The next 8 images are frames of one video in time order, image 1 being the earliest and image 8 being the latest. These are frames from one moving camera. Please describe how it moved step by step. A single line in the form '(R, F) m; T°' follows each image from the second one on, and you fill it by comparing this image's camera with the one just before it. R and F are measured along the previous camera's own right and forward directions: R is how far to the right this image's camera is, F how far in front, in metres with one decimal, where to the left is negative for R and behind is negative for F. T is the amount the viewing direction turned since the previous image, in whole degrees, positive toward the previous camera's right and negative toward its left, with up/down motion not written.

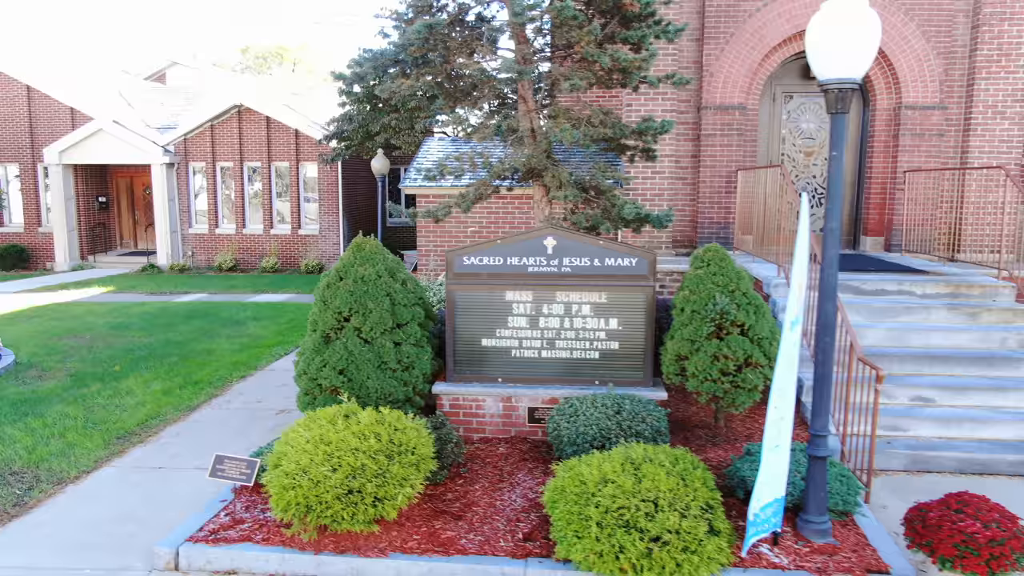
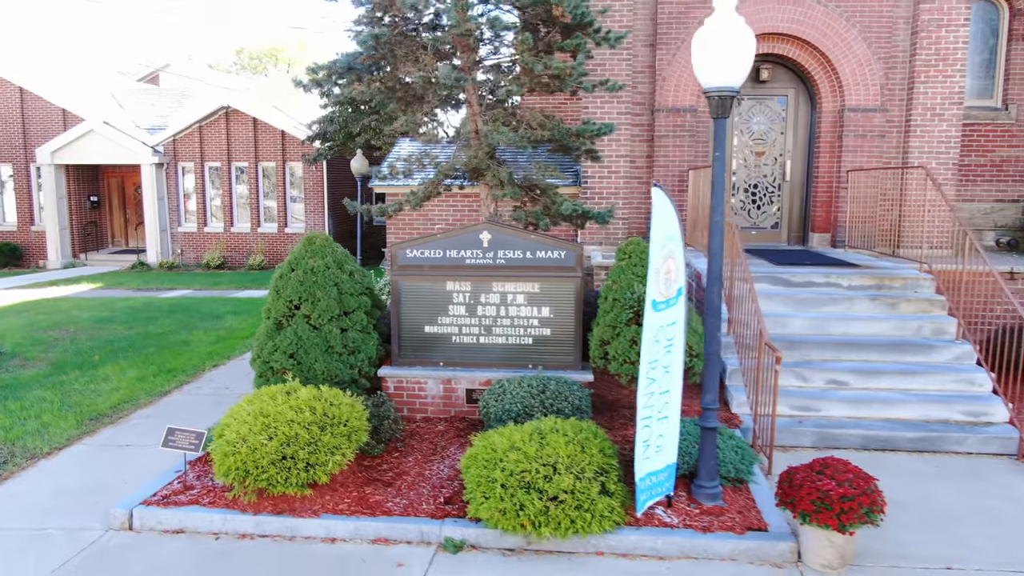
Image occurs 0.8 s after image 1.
(+0.7, -0.5) m; 0°
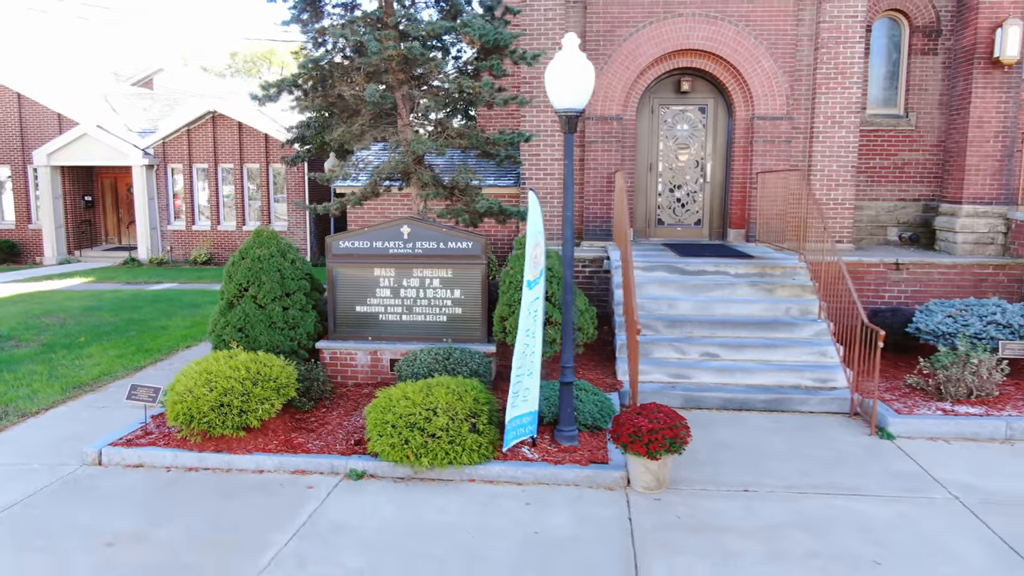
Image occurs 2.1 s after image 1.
(+1.1, -1.1) m; 0°
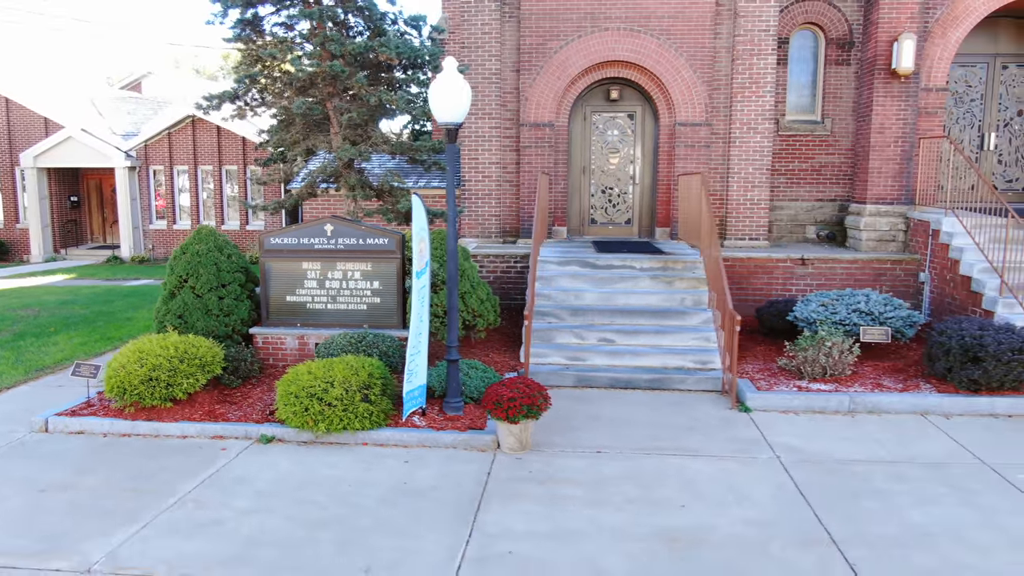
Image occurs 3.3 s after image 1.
(+1.3, -0.9) m; 0°
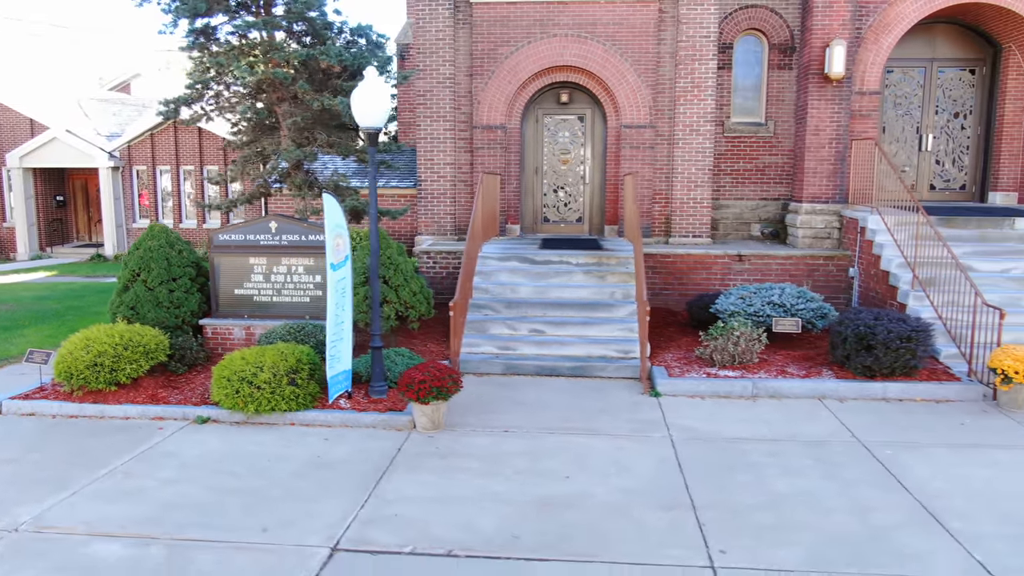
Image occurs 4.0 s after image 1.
(+1.0, -0.5) m; 0°
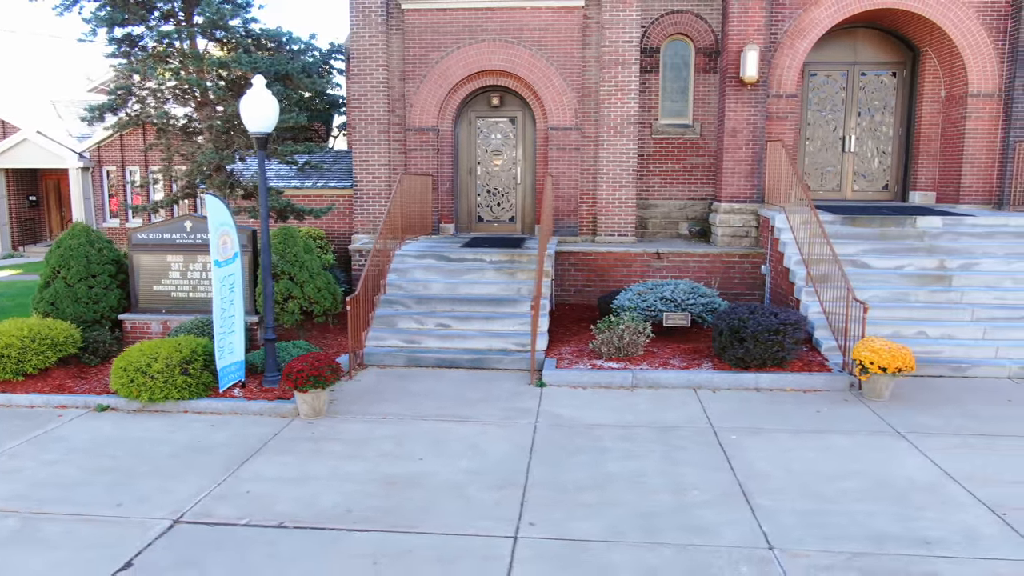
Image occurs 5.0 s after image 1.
(+1.6, -0.4) m; 0°
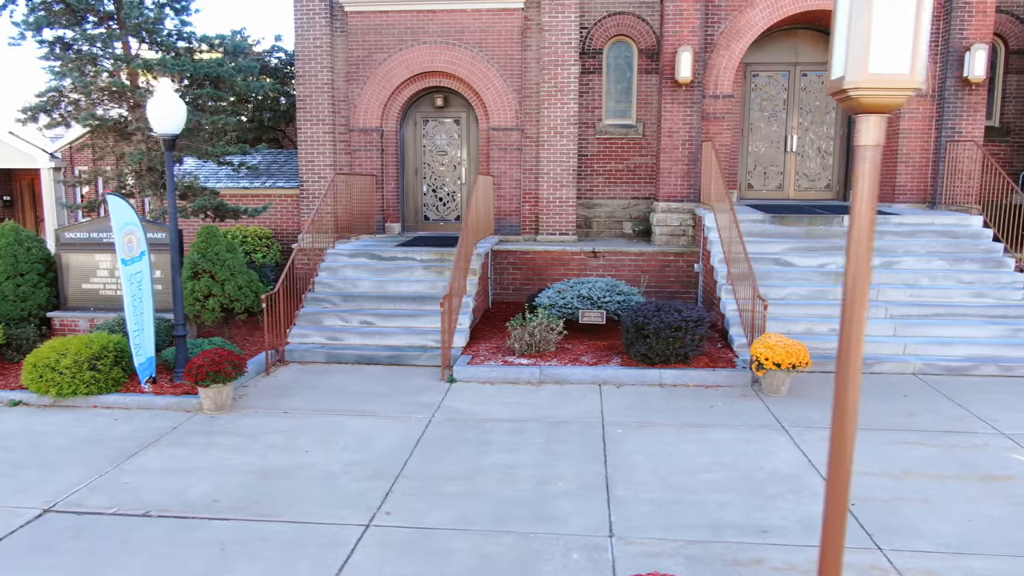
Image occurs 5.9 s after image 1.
(+1.3, -0.2) m; 0°
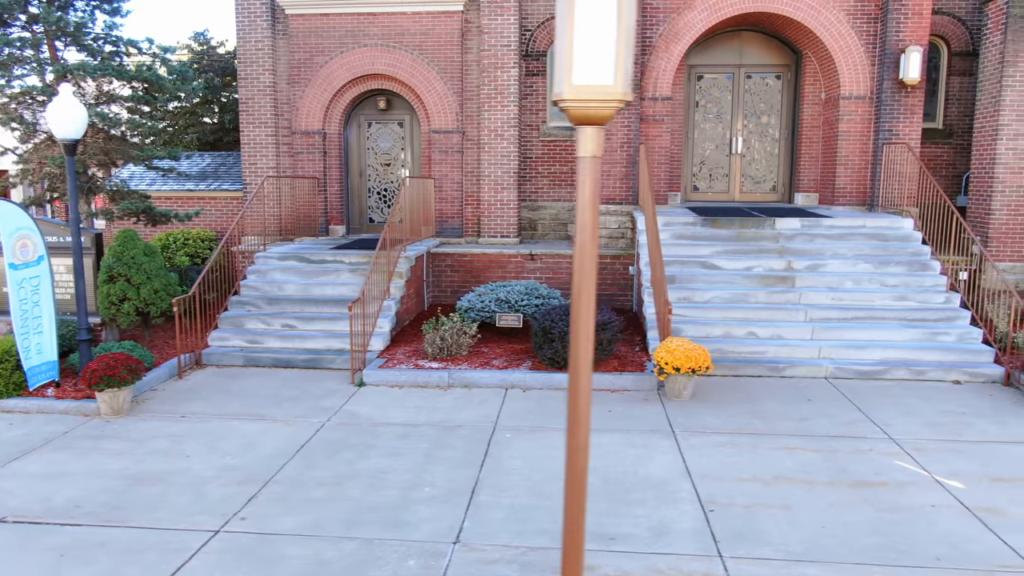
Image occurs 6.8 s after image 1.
(+1.4, 0.0) m; 0°
